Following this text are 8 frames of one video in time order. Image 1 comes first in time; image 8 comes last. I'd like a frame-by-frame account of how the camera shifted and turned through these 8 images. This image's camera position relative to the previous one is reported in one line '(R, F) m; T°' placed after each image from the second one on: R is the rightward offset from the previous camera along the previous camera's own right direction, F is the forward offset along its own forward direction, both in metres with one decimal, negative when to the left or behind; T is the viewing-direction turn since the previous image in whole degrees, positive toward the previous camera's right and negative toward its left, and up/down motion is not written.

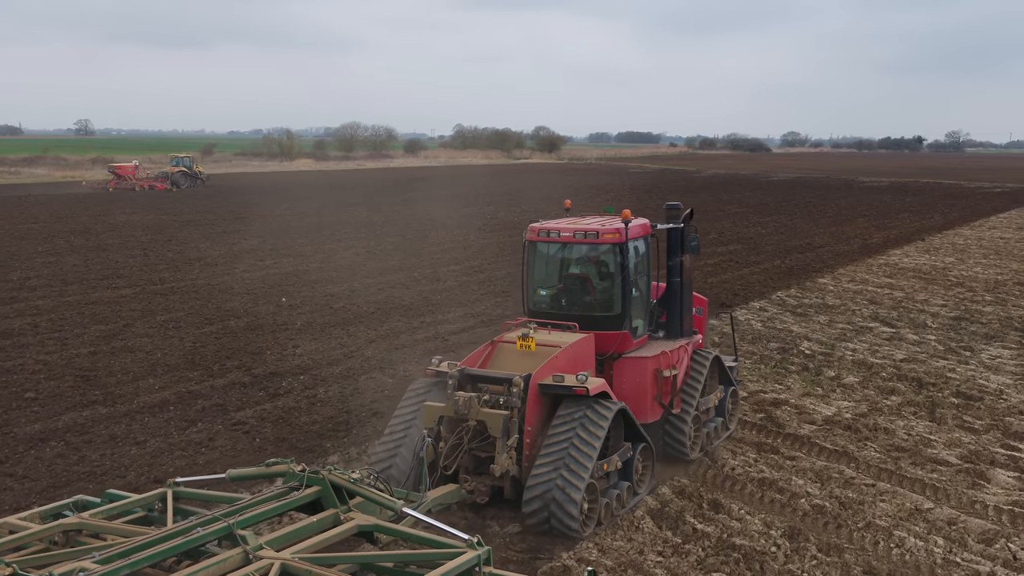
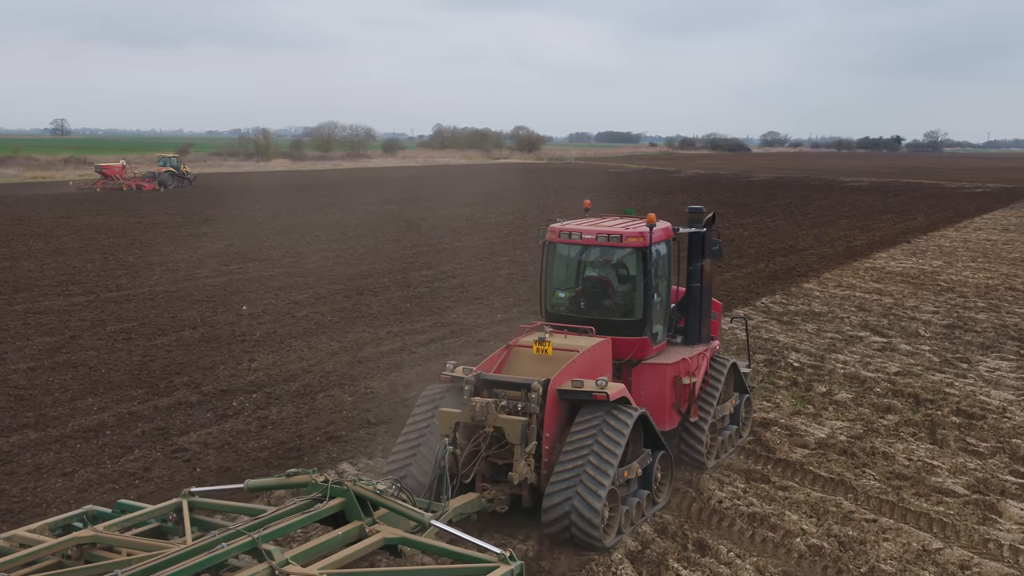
(+0.8, +0.1) m; -10°
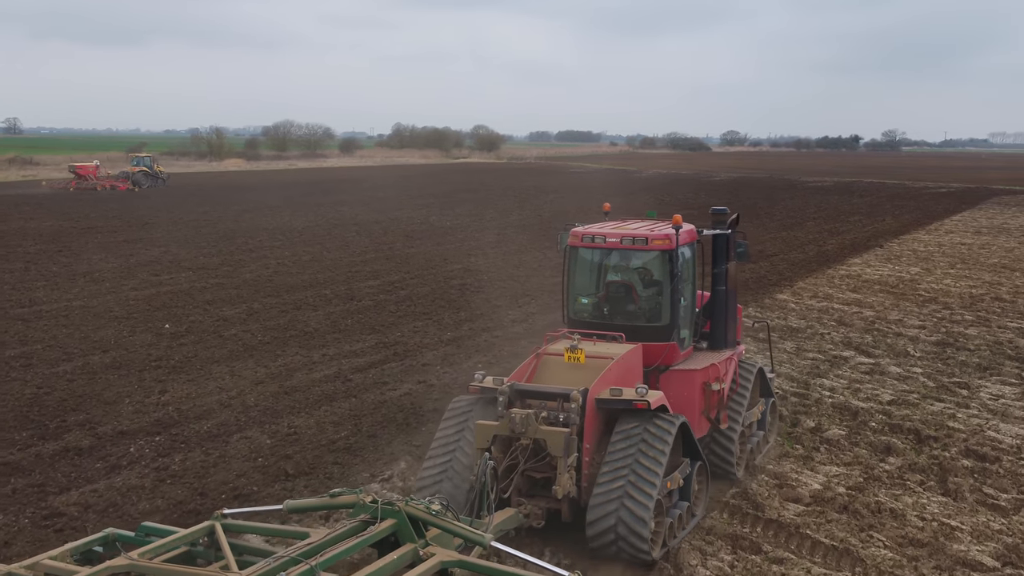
(-0.2, +0.5) m; +2°
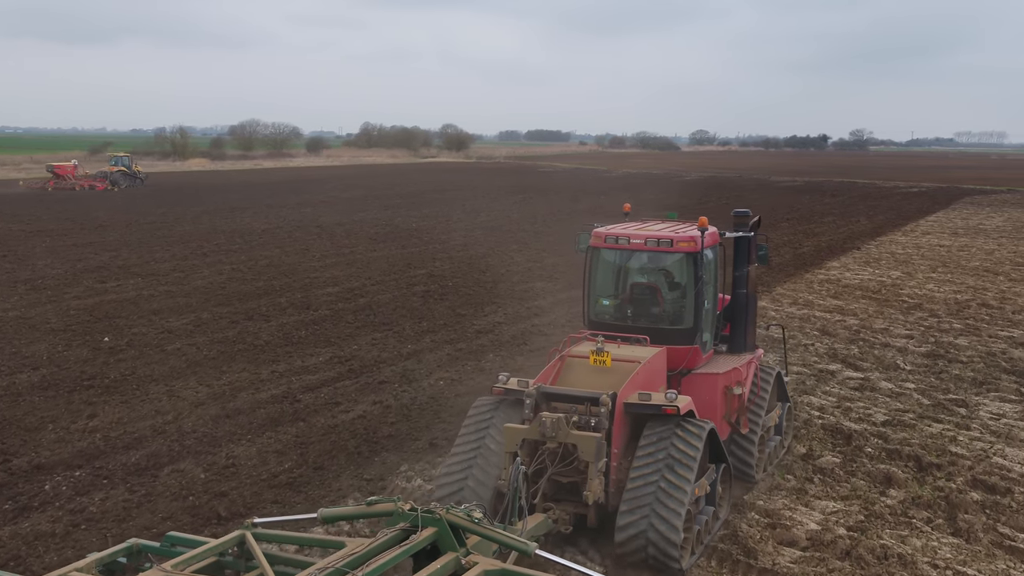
(0.0, +0.8) m; +1°
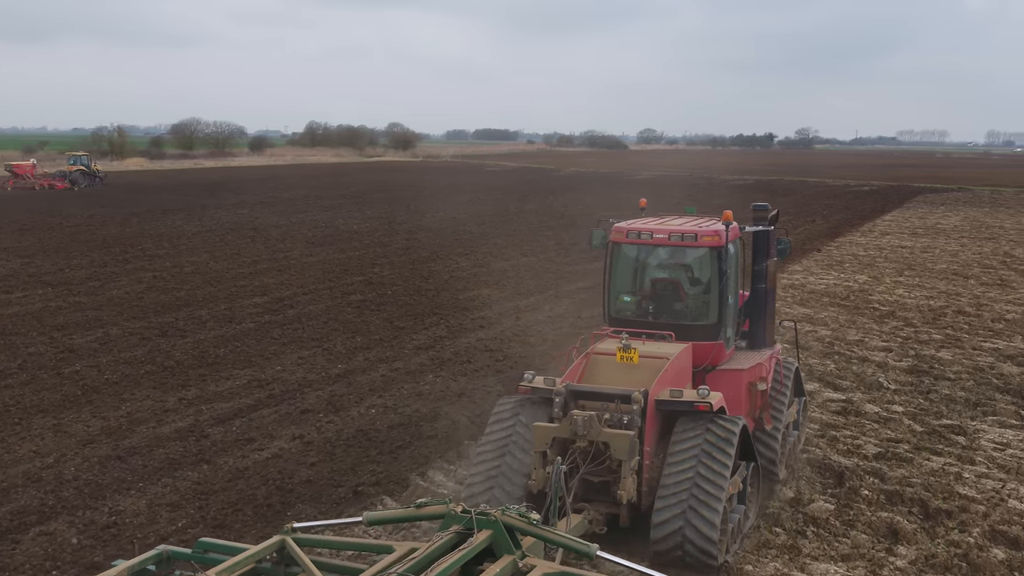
(+0.1, +1.2) m; +2°
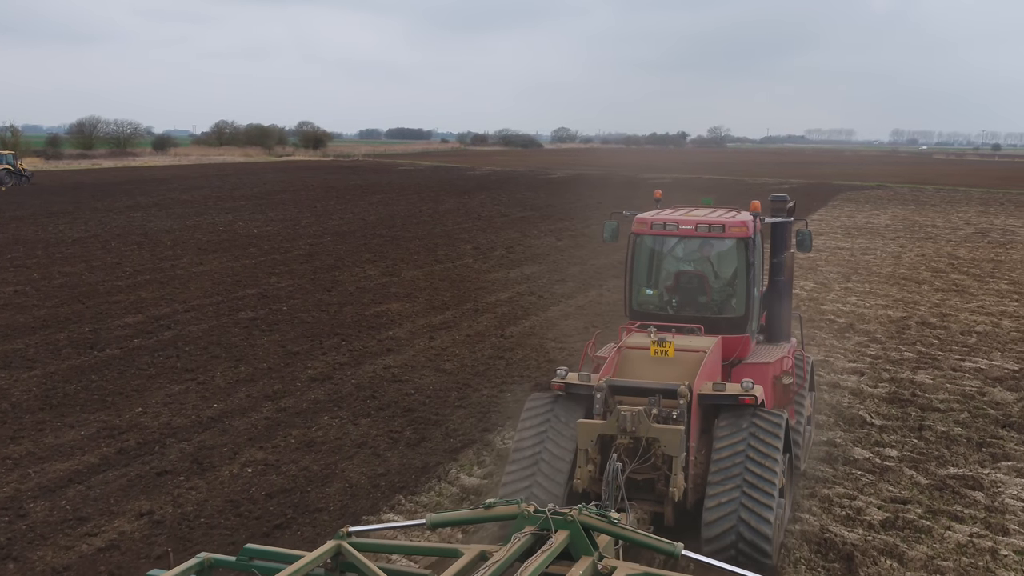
(0.0, +1.7) m; +4°
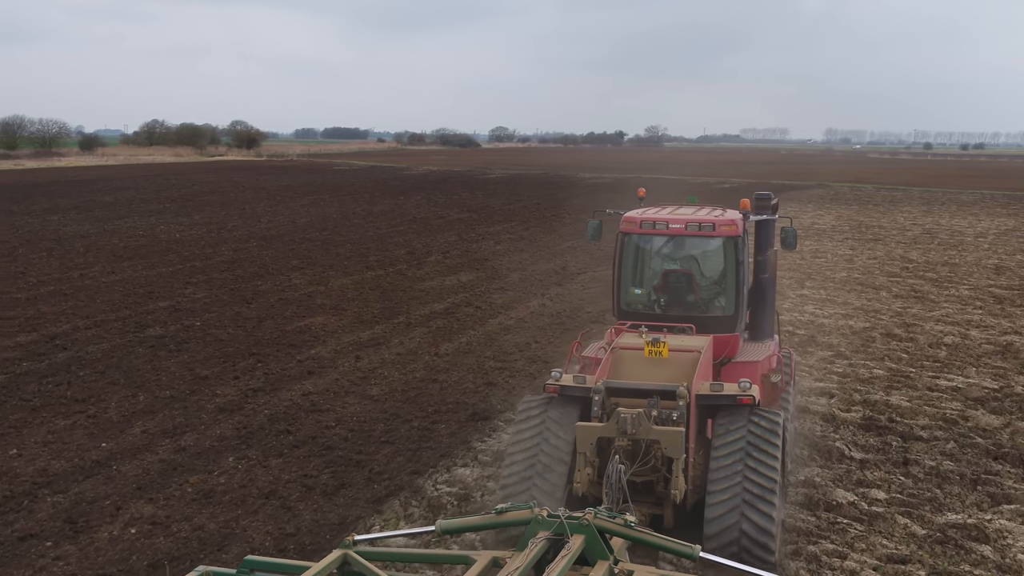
(0.0, +1.0) m; +3°
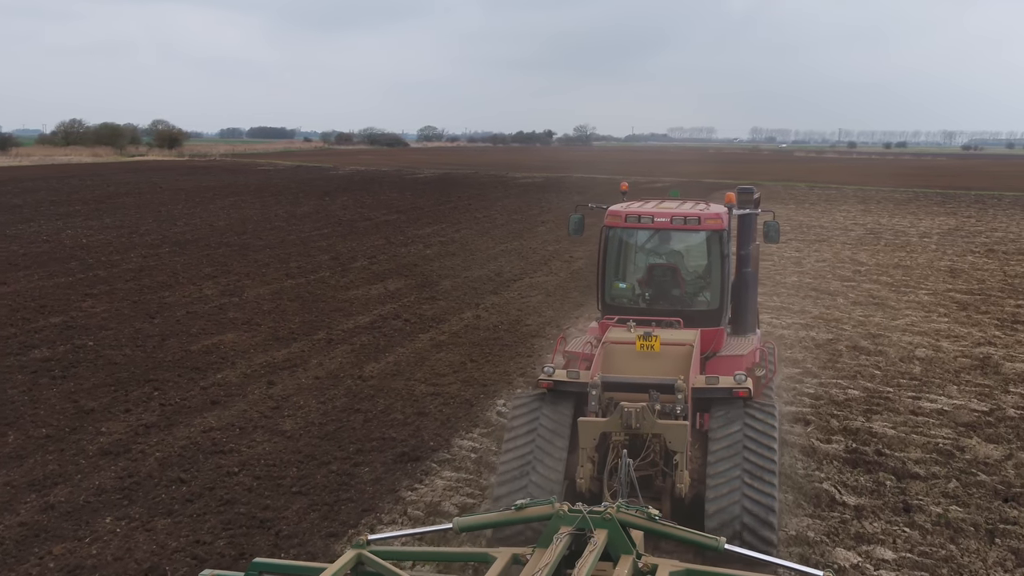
(0.0, +1.1) m; +3°
